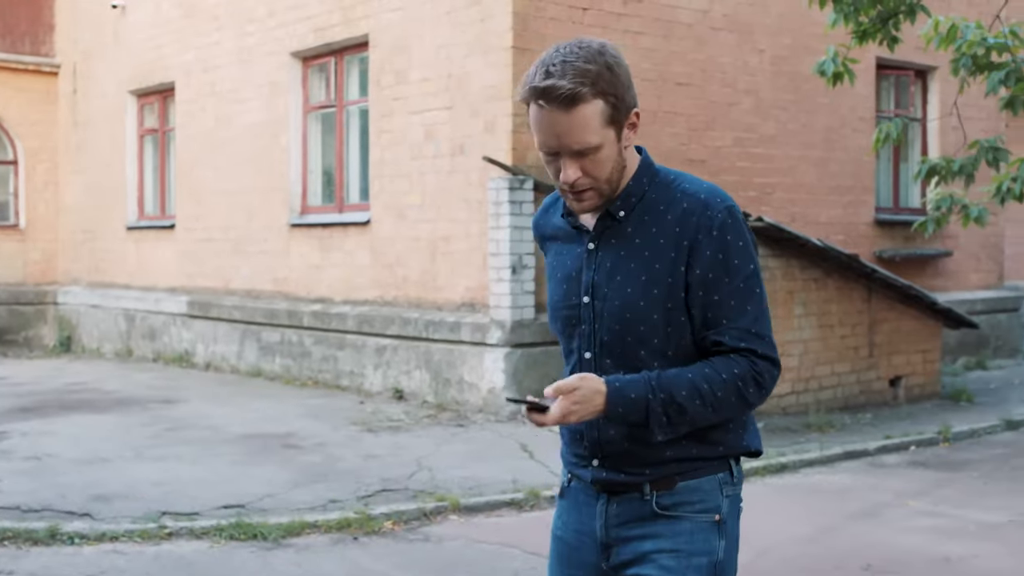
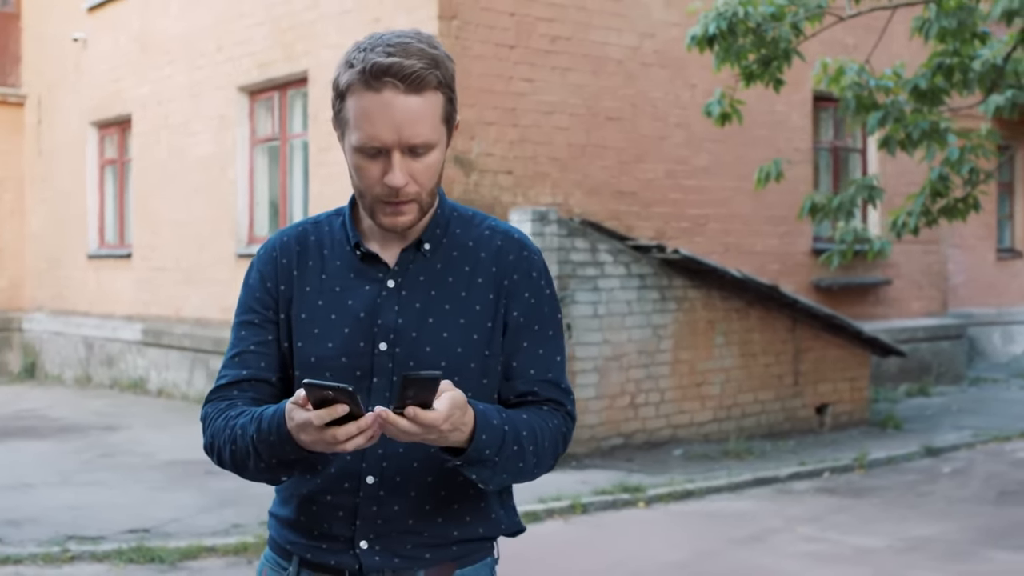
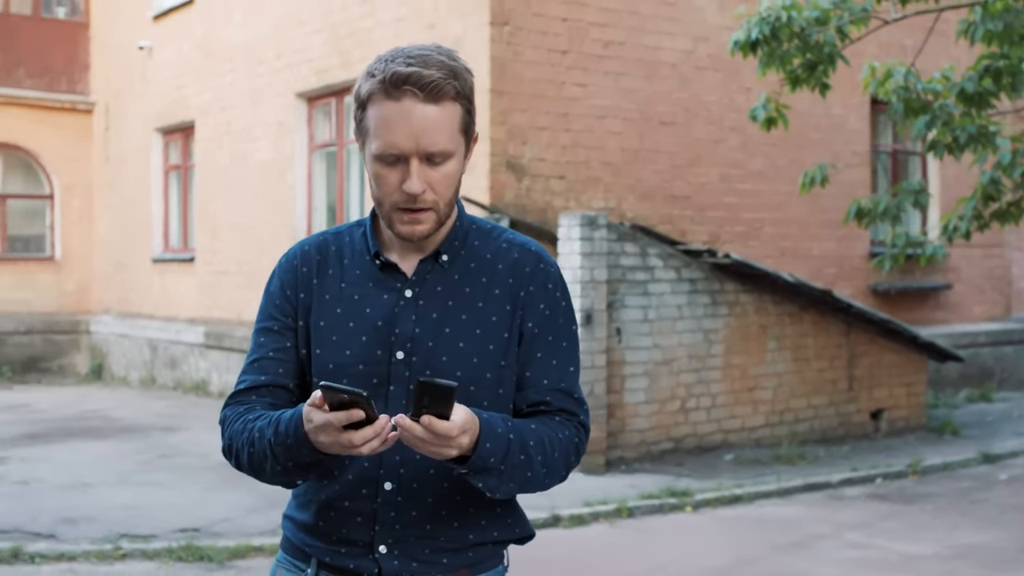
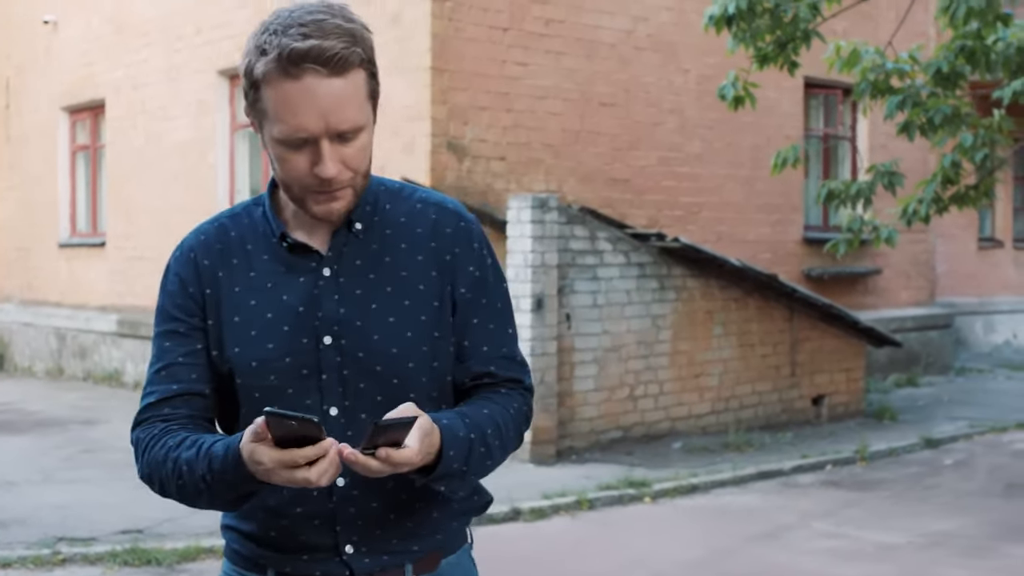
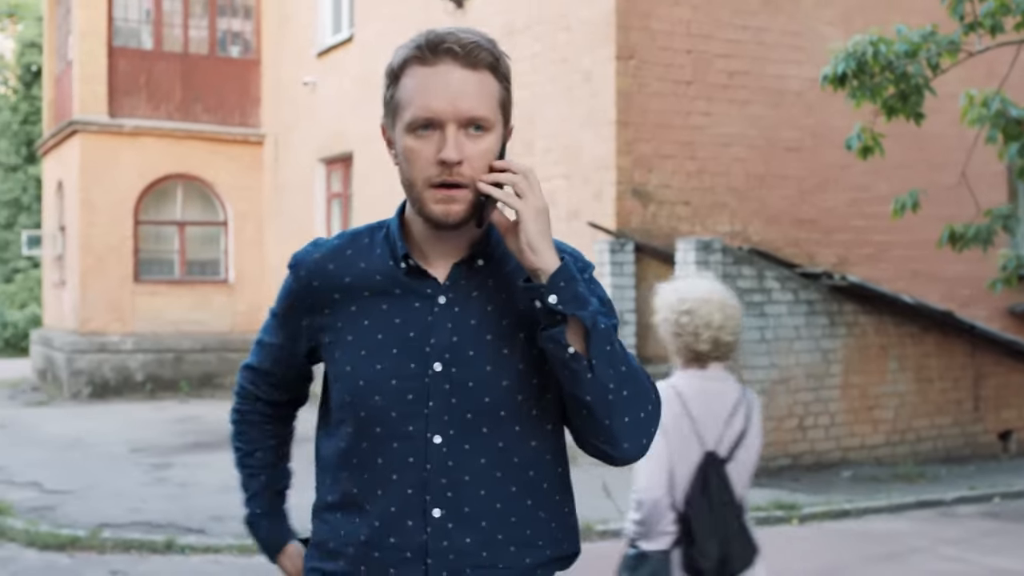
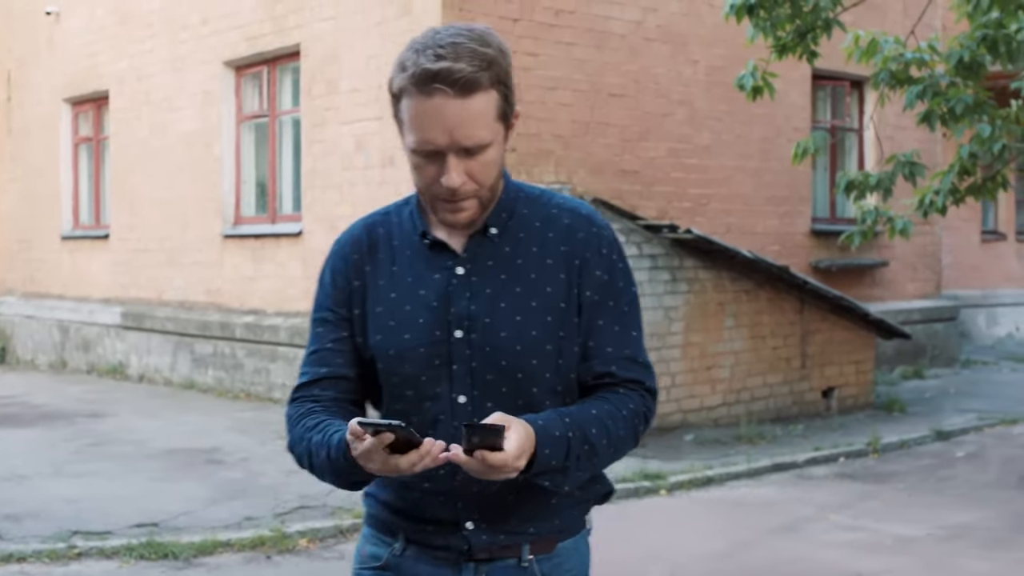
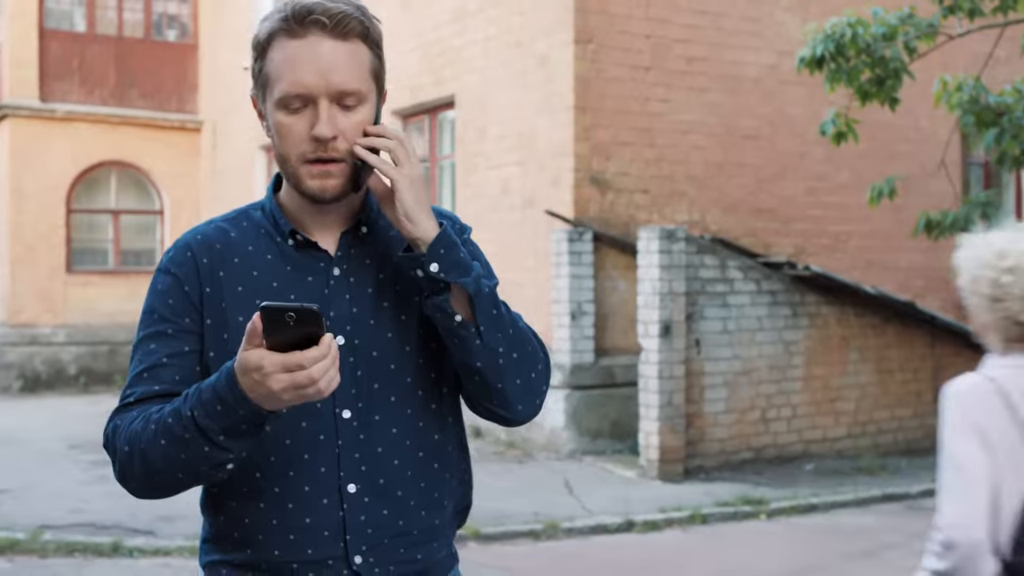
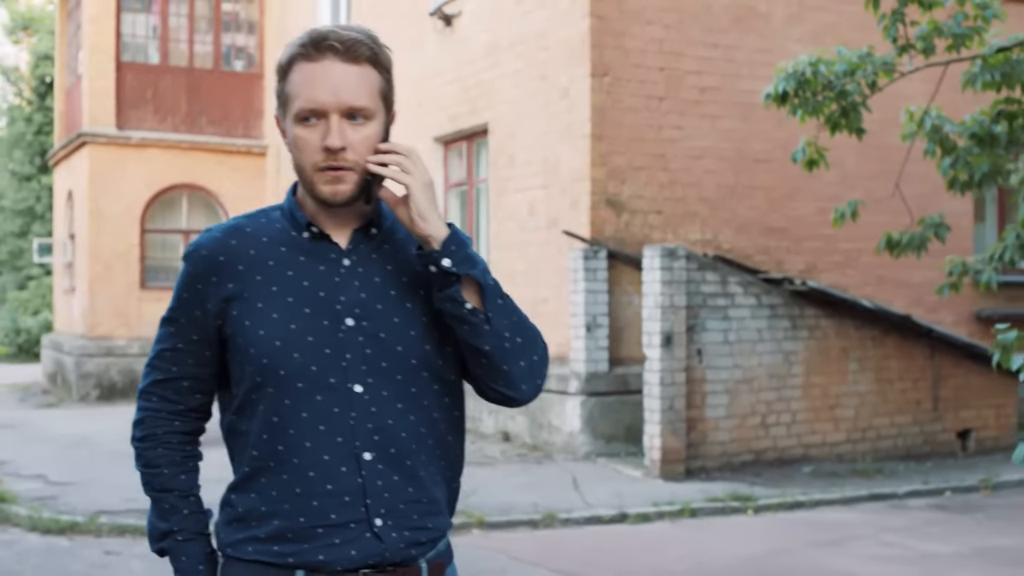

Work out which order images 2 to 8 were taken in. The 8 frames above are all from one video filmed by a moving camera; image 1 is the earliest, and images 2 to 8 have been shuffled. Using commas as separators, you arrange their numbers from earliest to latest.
6, 4, 2, 3, 7, 5, 8
